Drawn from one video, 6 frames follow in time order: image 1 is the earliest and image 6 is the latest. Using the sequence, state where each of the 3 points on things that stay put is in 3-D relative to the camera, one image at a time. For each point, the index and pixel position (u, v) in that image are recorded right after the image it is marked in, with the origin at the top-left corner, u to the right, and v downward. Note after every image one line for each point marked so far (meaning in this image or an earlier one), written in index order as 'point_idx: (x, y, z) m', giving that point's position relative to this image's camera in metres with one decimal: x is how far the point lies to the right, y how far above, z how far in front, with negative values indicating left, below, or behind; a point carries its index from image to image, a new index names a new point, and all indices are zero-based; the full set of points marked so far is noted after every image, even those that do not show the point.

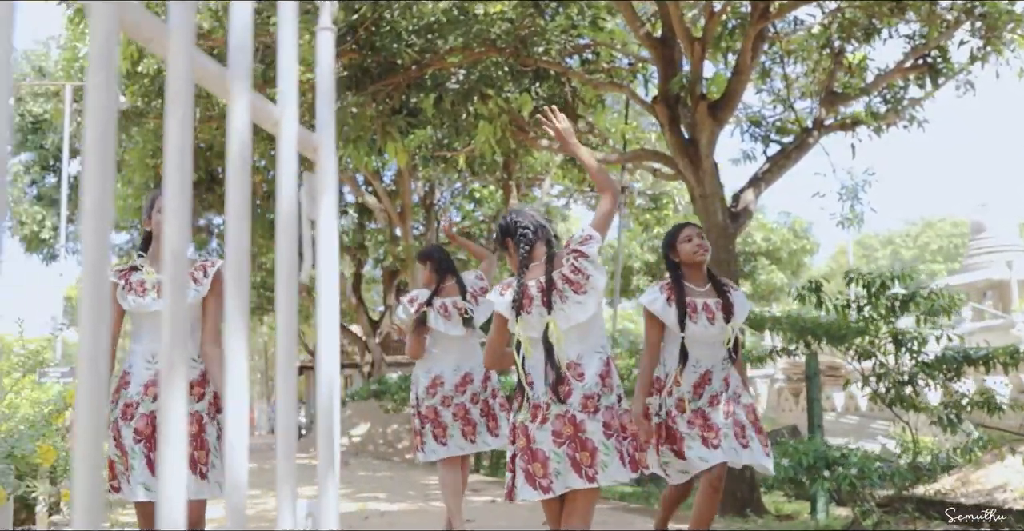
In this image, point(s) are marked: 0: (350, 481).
0: (-2.0, -2.8, +12.9) m
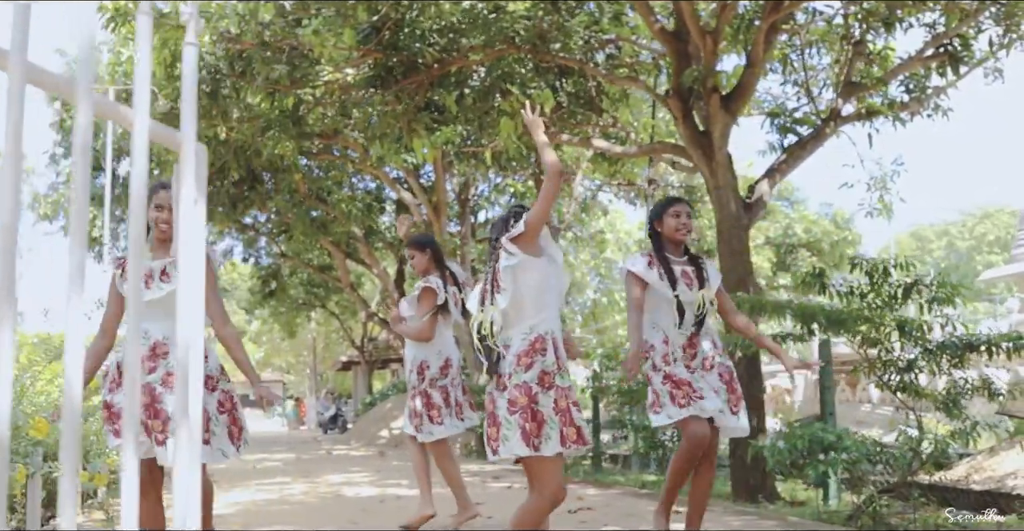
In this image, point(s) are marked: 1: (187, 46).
0: (-1.8, -2.7, +13.4) m
1: (-0.7, +0.5, +2.2) m
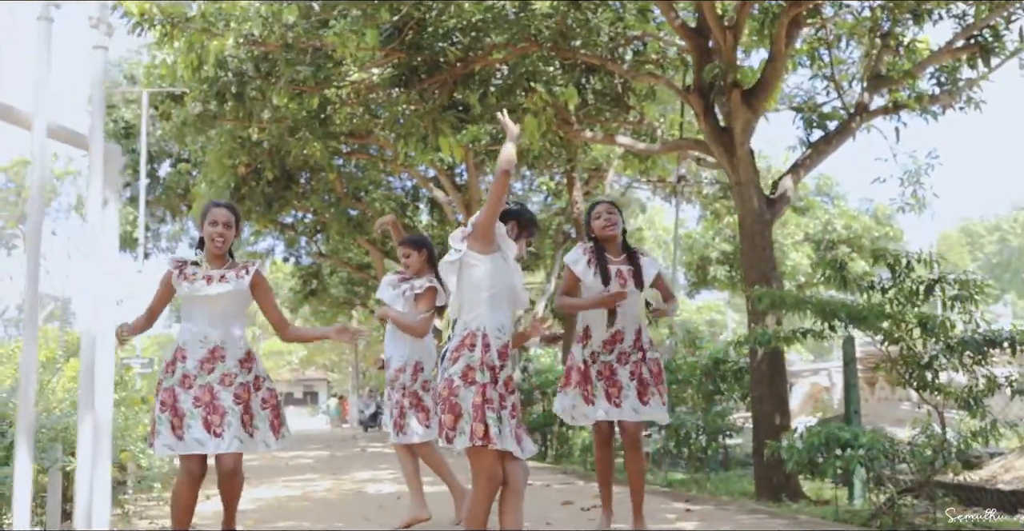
0: (-1.5, -2.7, +13.4) m
1: (-1.0, +0.5, +2.3) m
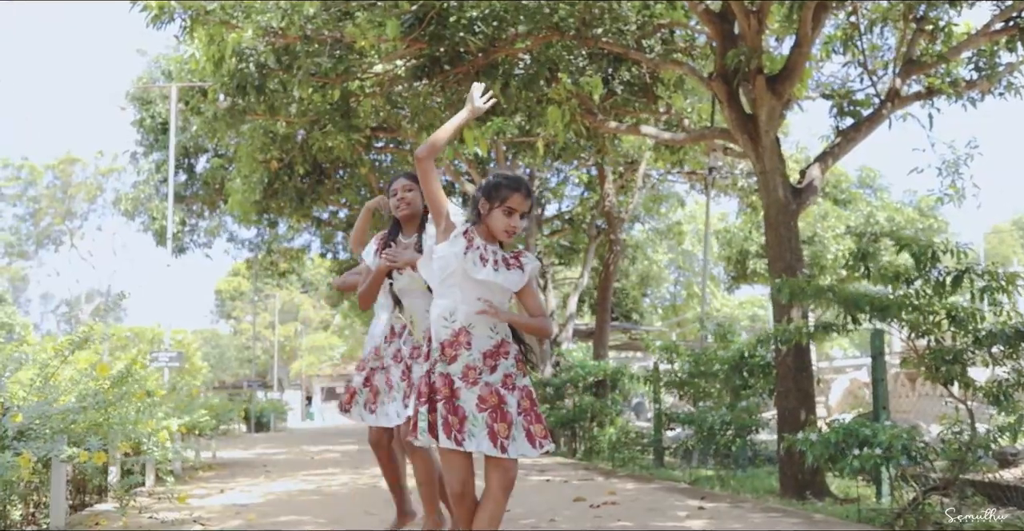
0: (-1.2, -2.6, +13.3) m
1: (-1.2, +0.5, +2.1) m
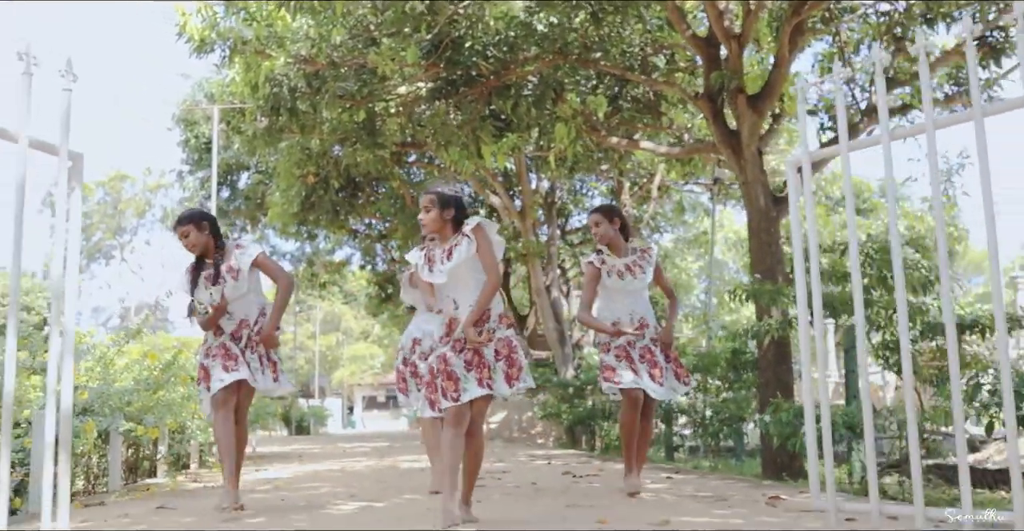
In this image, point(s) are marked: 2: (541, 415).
0: (-1.1, -2.7, +14.6) m
1: (-1.6, +0.6, +3.5) m
2: (+0.4, -2.0, +13.3) m
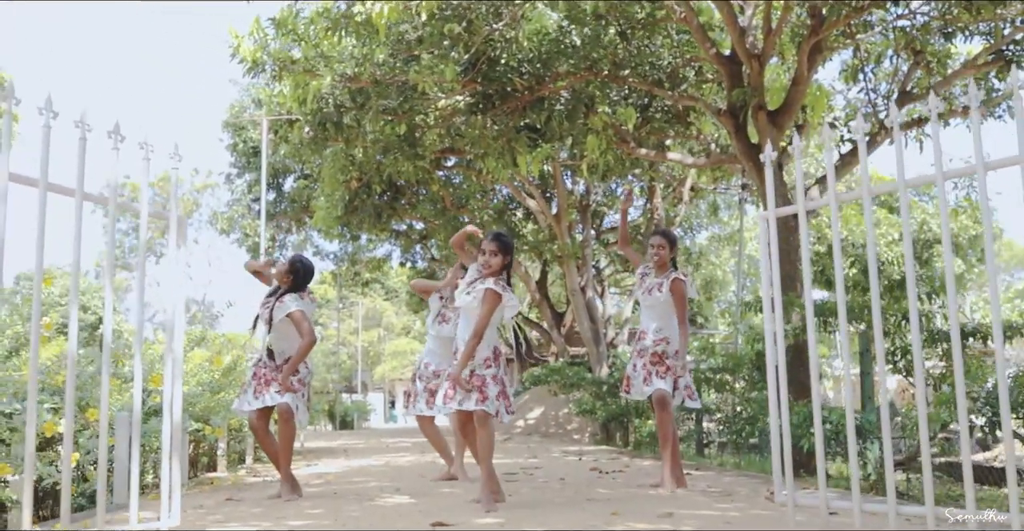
0: (-0.6, -2.8, +15.6) m
1: (-1.5, +0.4, +4.4) m
2: (+0.9, -2.1, +14.2) m
